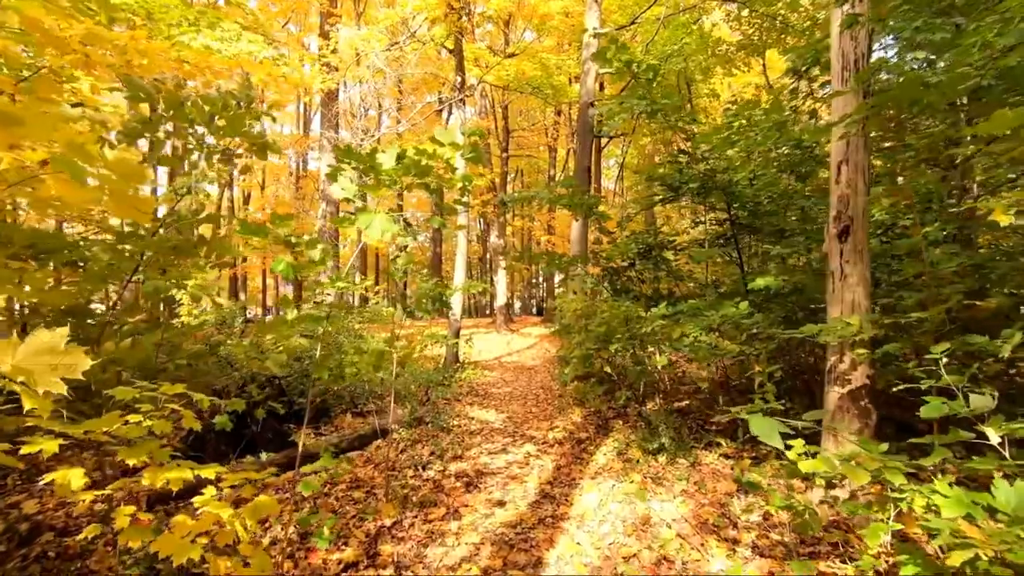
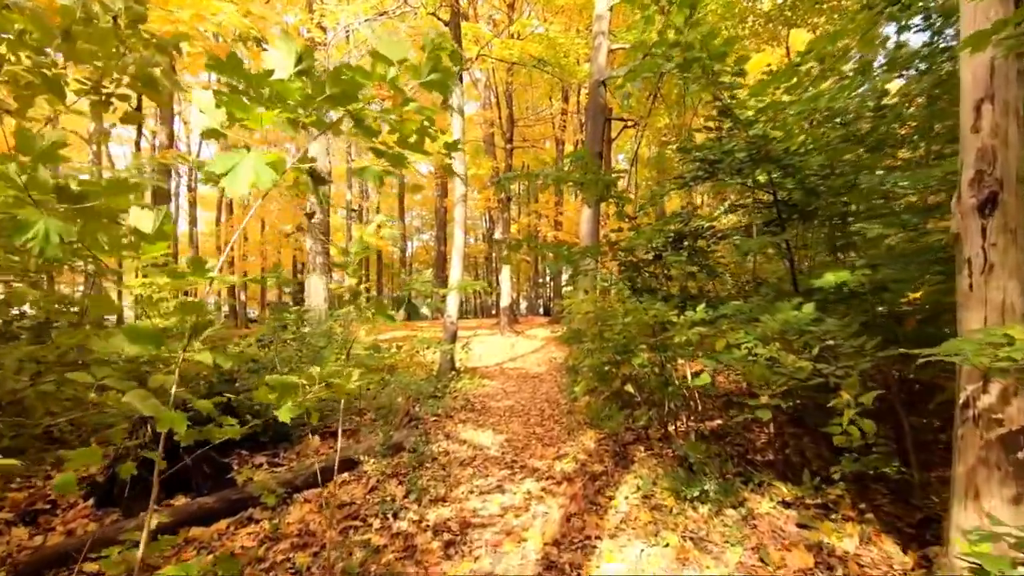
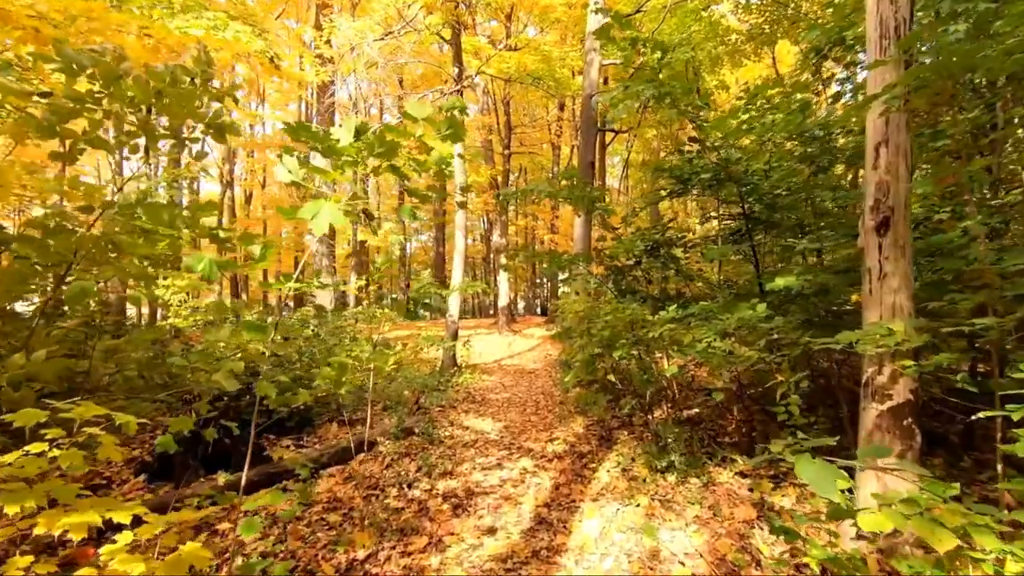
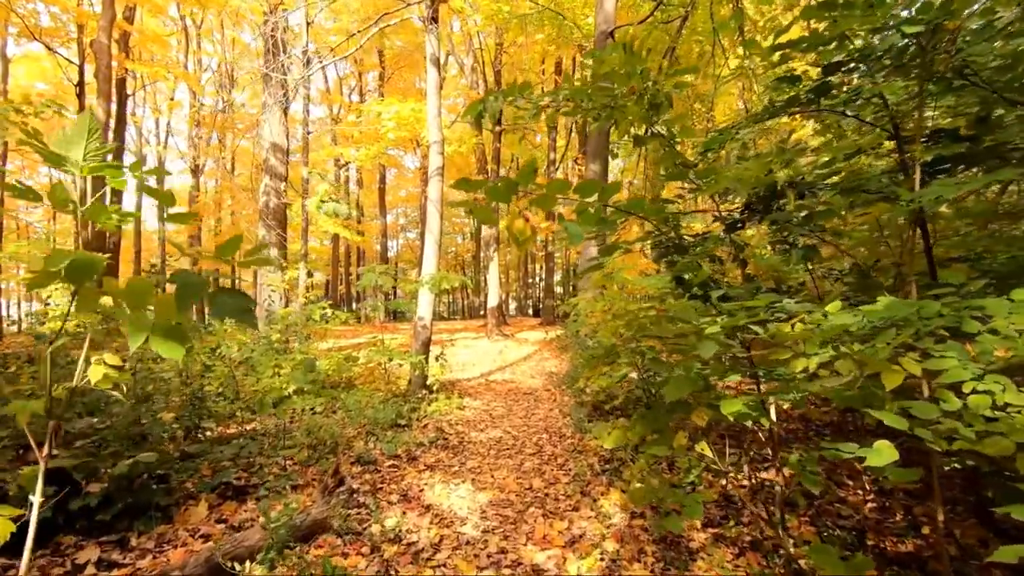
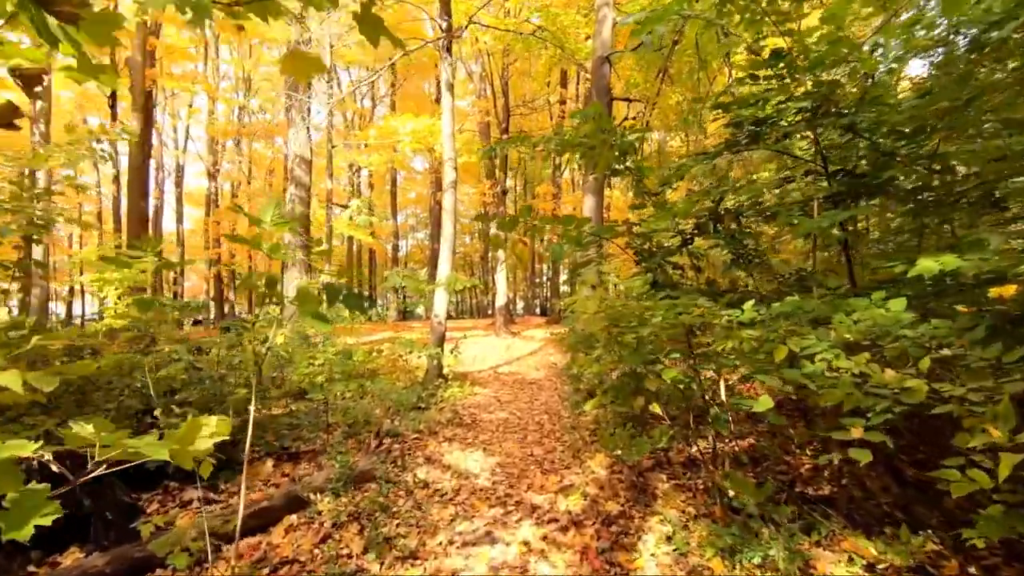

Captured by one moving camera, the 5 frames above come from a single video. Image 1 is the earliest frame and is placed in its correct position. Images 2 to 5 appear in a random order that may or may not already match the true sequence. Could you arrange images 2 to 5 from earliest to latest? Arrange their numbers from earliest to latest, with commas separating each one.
3, 2, 5, 4
